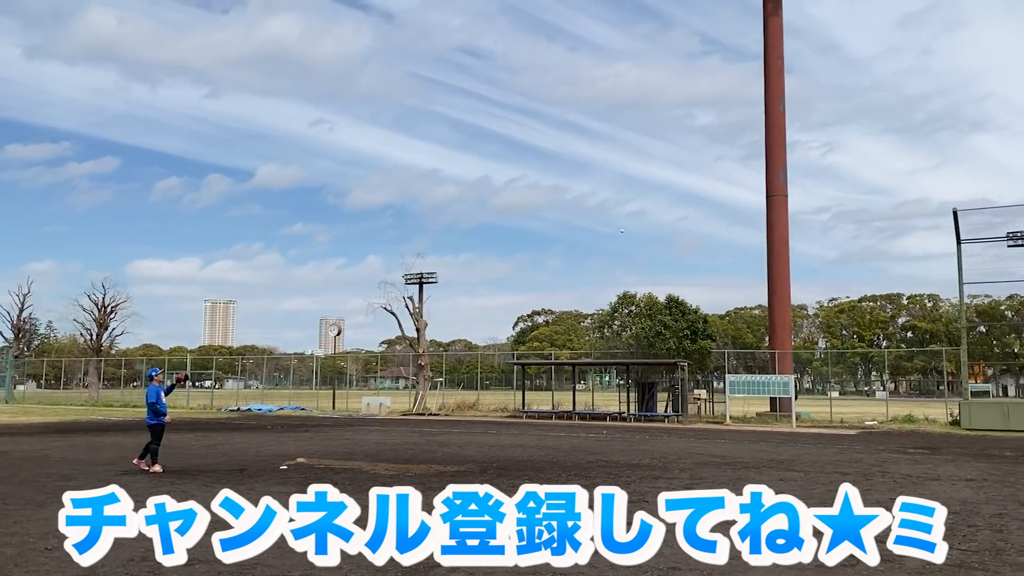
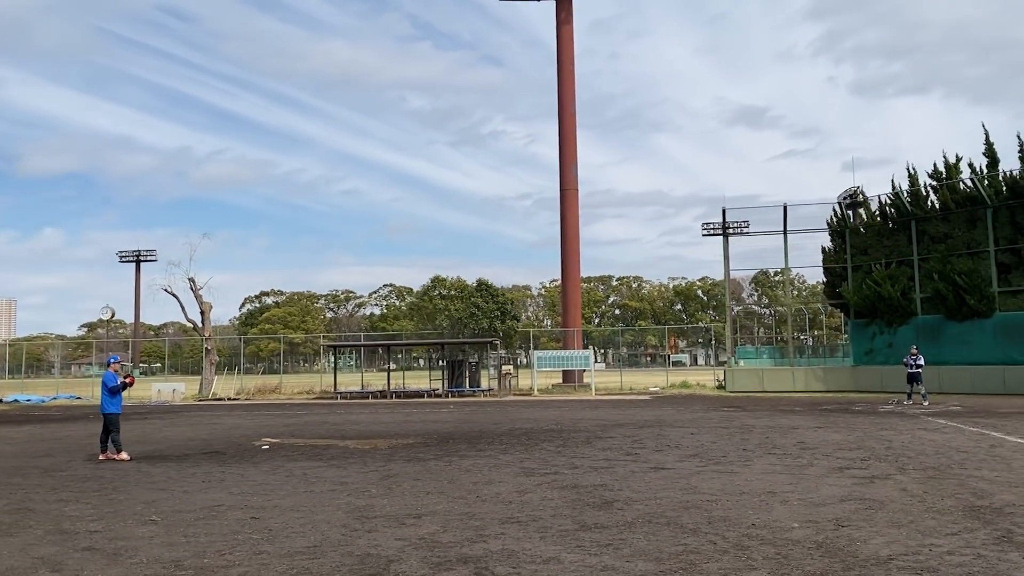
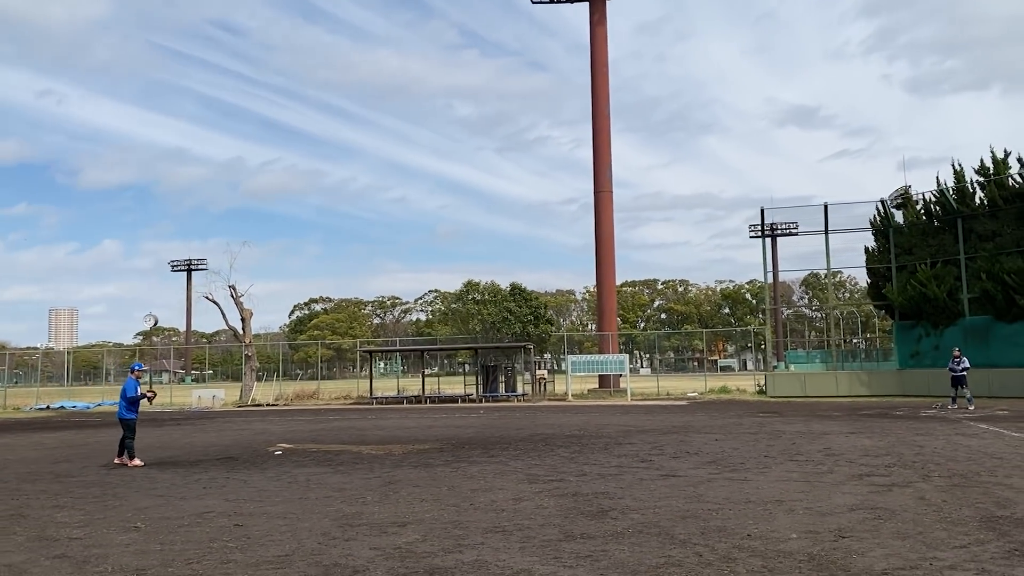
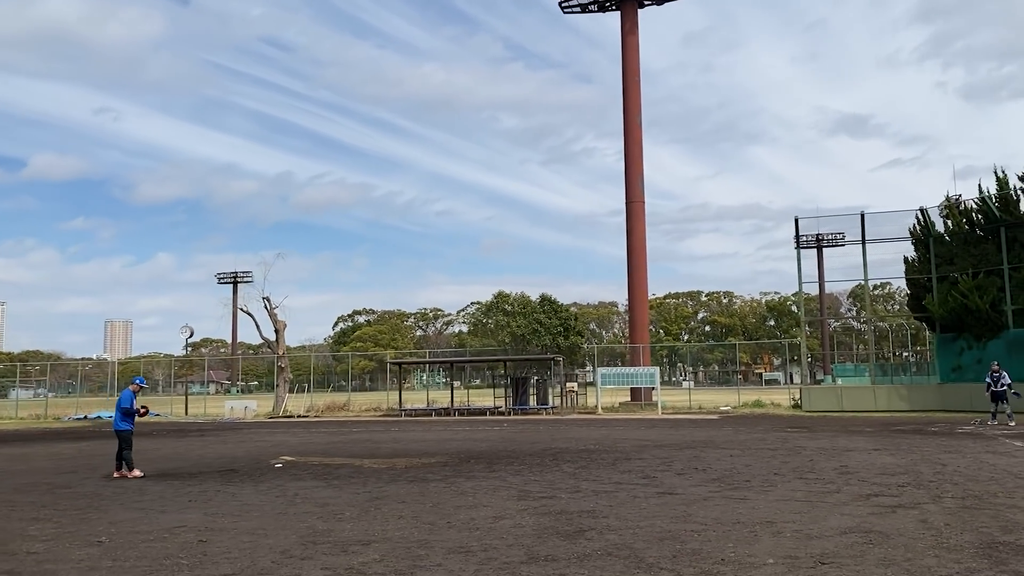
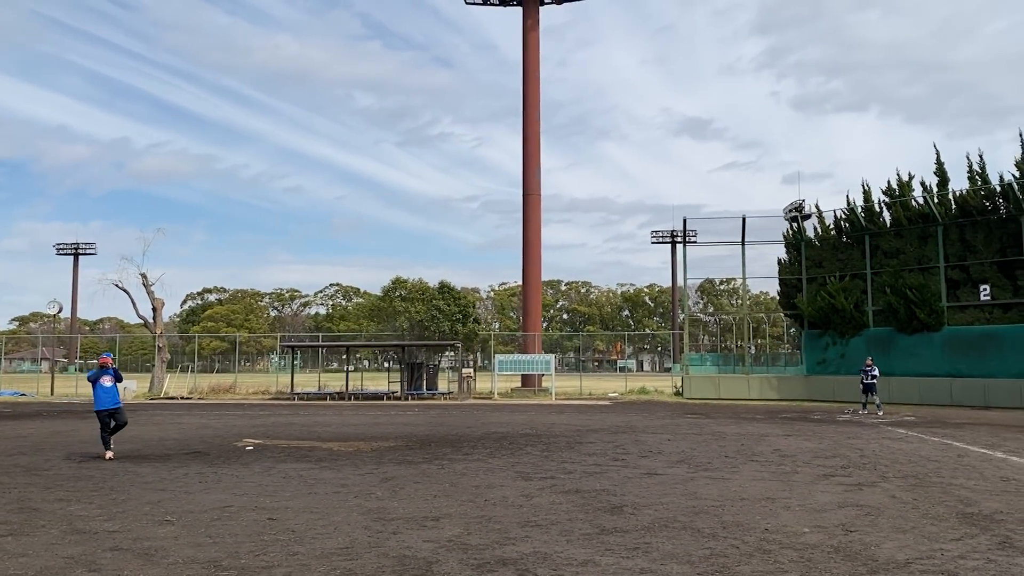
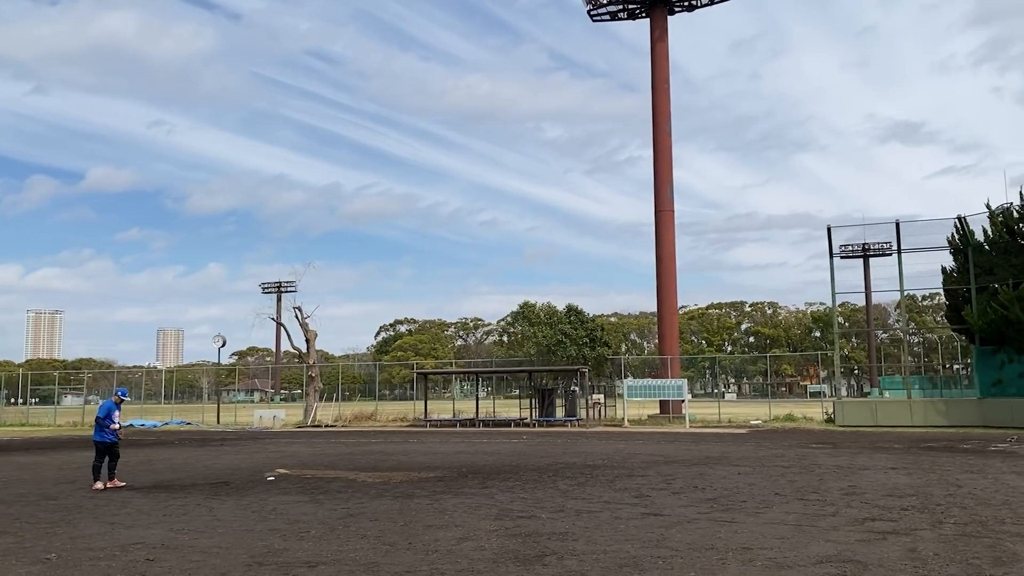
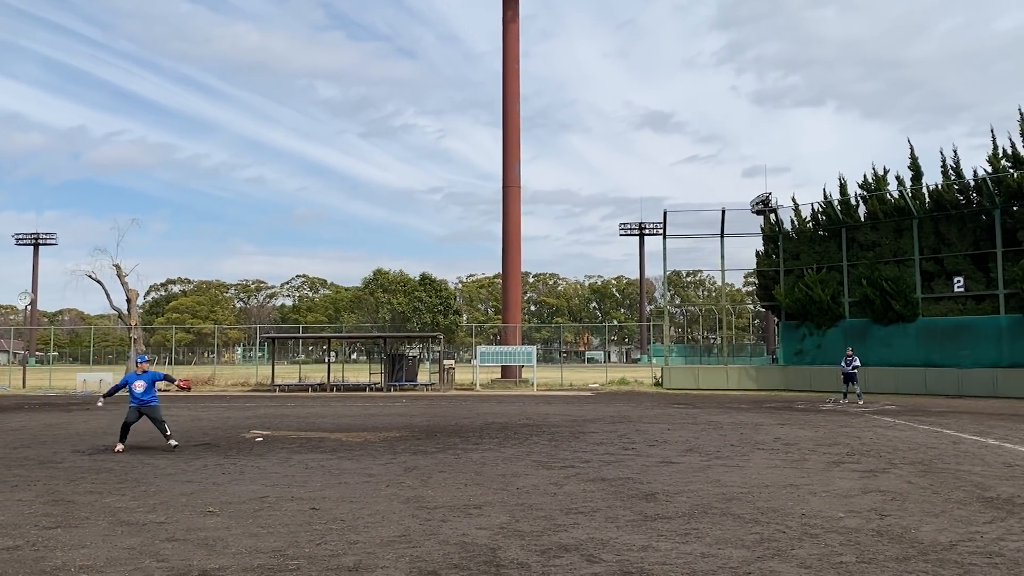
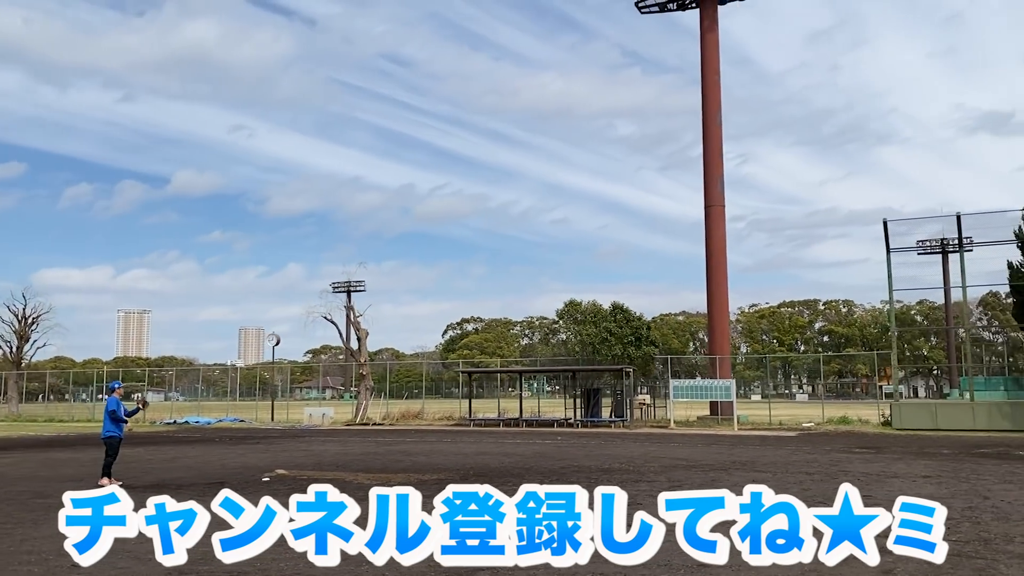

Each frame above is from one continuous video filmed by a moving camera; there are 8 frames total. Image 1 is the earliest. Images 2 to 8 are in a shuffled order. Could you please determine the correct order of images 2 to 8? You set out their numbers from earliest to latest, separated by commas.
8, 6, 4, 3, 2, 5, 7
